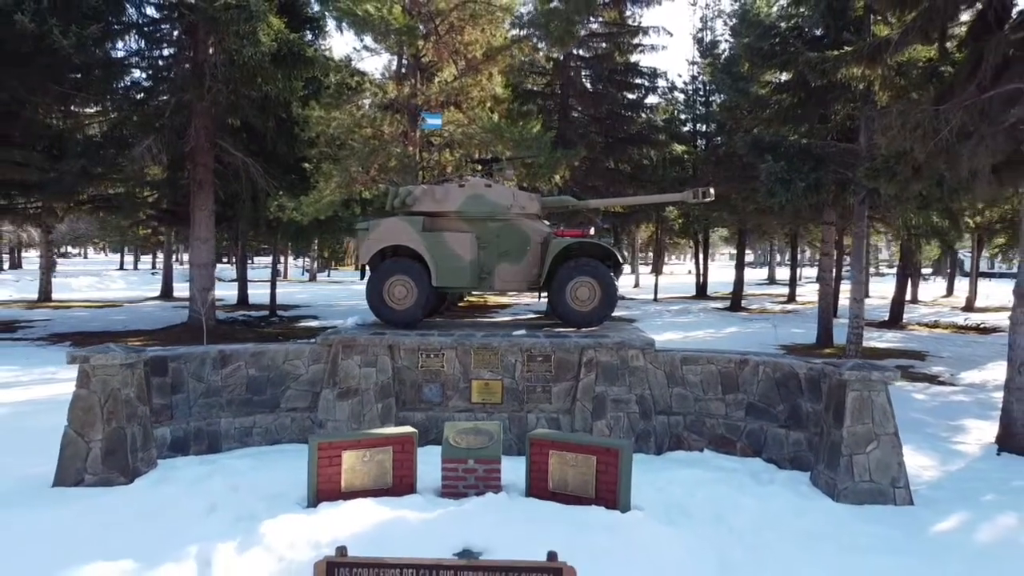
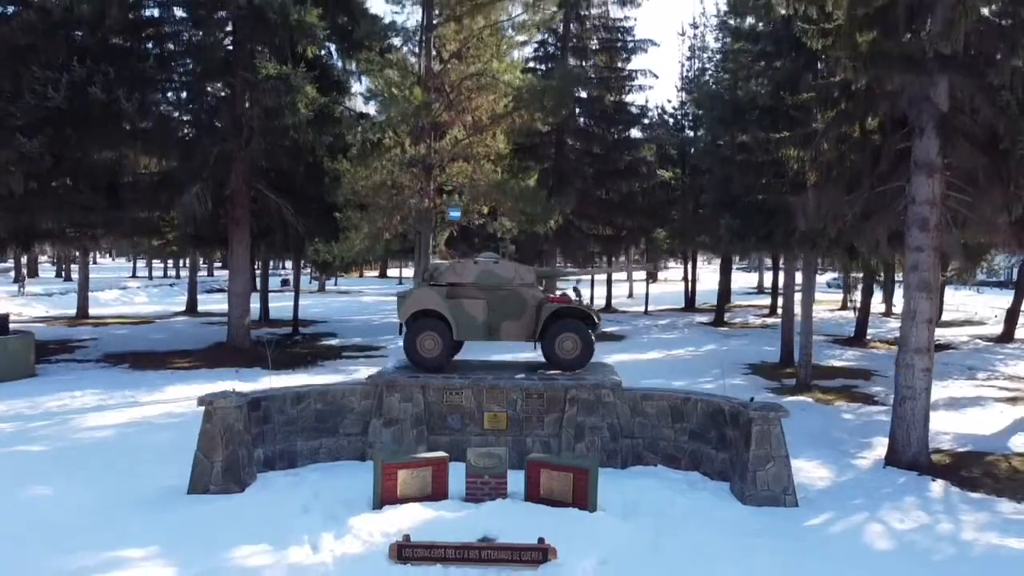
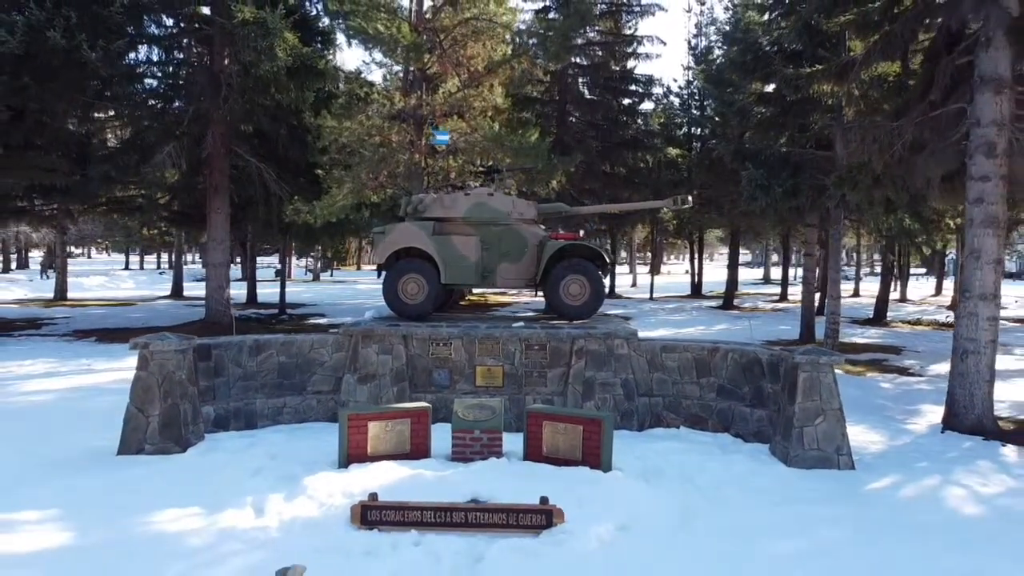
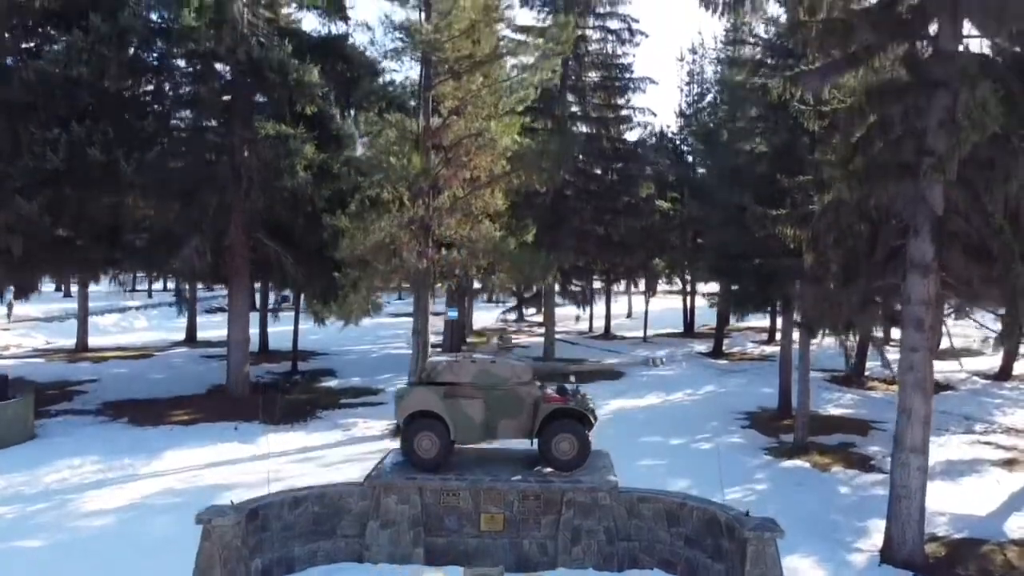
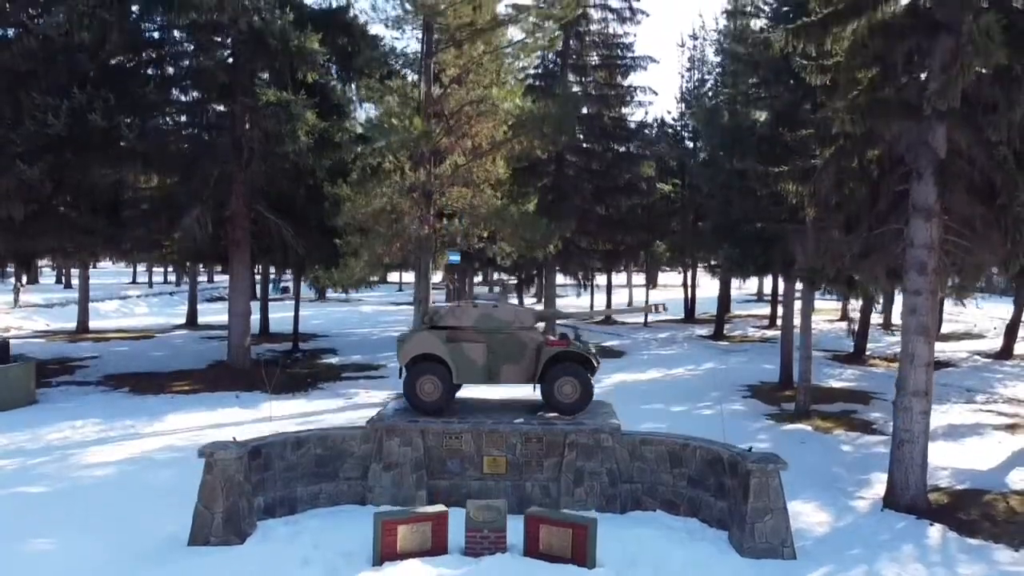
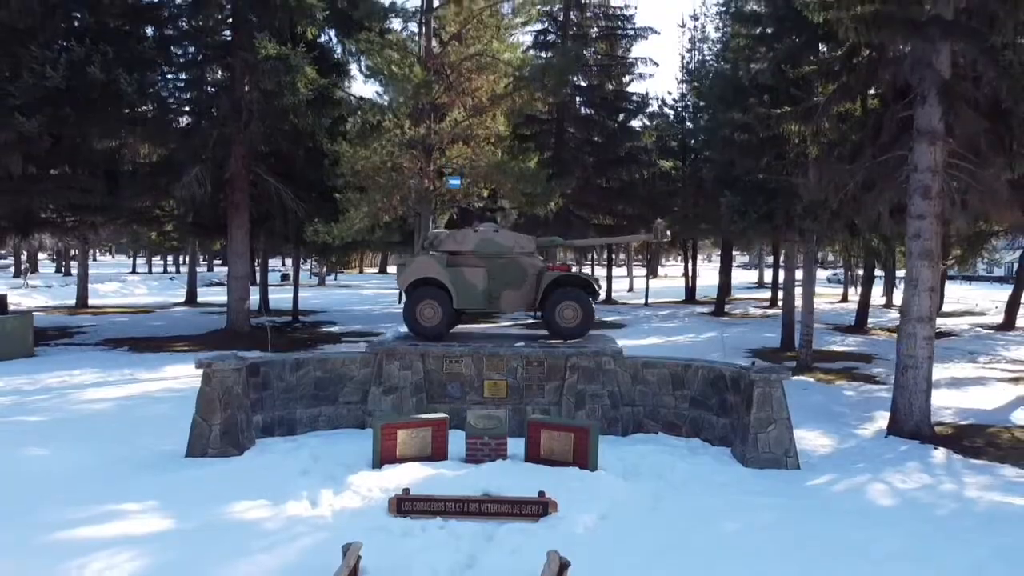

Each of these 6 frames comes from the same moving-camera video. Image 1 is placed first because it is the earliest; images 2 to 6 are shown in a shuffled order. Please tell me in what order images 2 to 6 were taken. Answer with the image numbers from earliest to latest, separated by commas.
3, 6, 2, 5, 4
